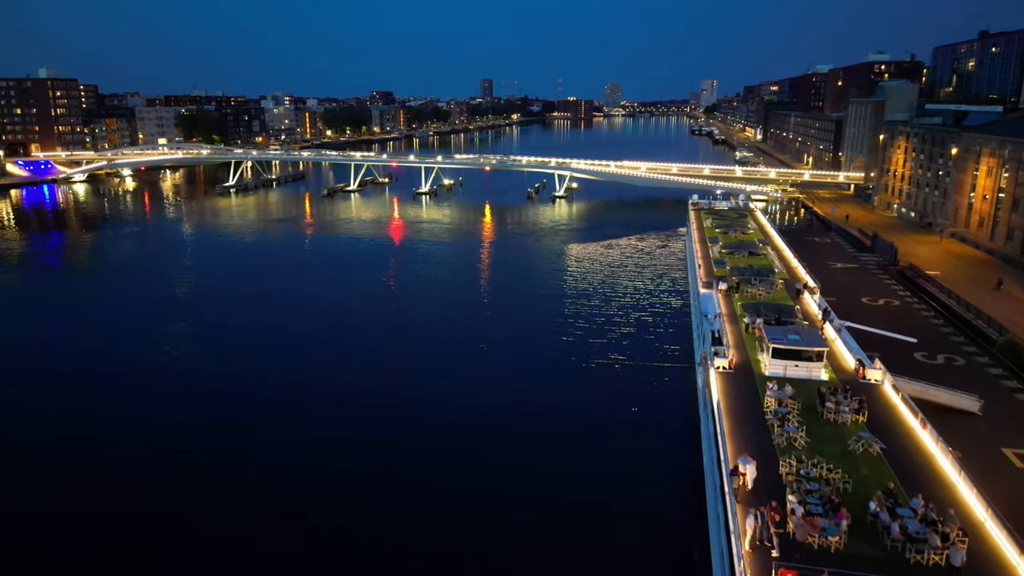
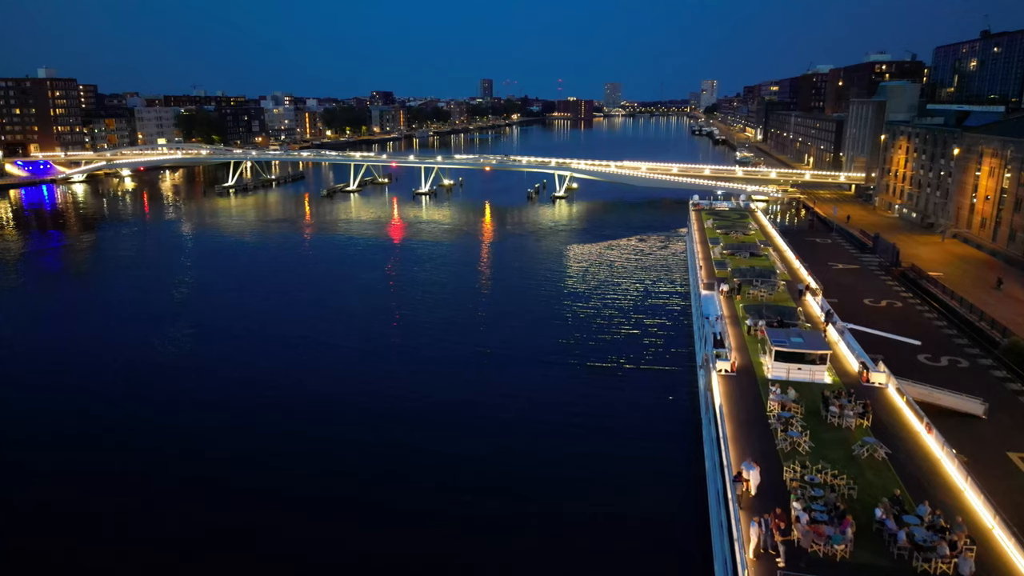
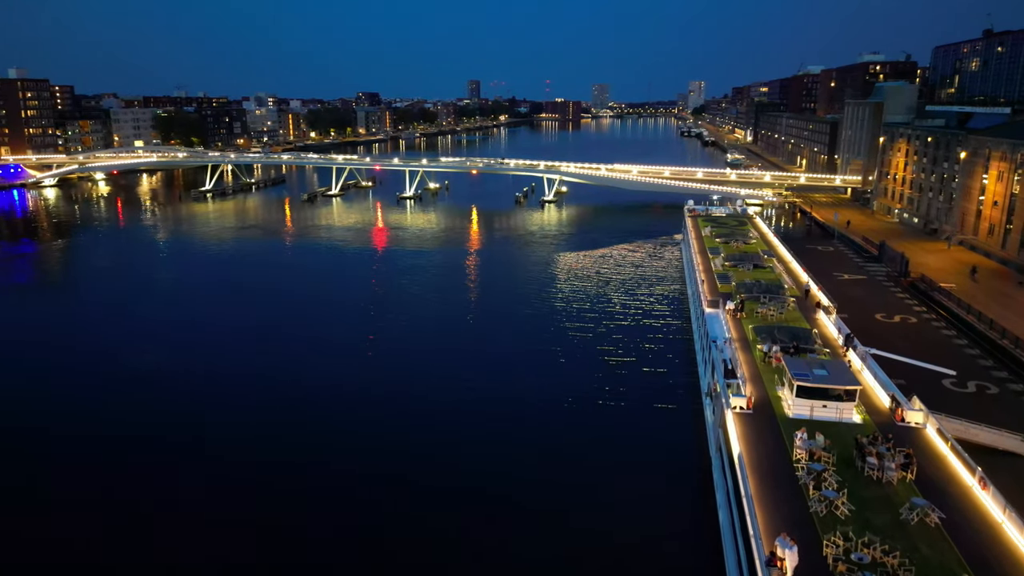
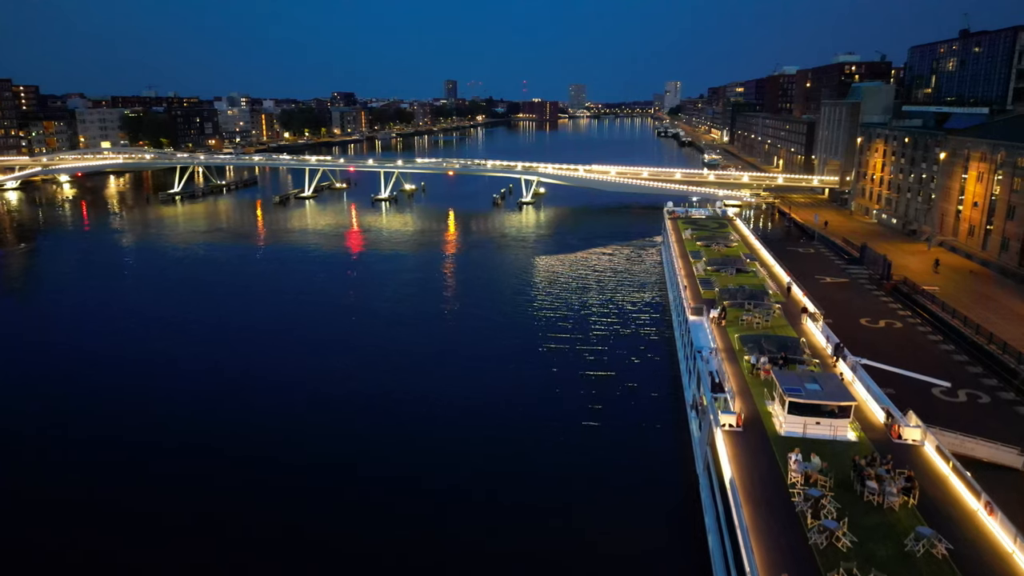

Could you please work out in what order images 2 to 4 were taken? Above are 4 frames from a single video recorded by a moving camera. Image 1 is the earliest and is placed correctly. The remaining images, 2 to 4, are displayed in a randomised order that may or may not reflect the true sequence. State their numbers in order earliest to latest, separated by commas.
2, 3, 4
